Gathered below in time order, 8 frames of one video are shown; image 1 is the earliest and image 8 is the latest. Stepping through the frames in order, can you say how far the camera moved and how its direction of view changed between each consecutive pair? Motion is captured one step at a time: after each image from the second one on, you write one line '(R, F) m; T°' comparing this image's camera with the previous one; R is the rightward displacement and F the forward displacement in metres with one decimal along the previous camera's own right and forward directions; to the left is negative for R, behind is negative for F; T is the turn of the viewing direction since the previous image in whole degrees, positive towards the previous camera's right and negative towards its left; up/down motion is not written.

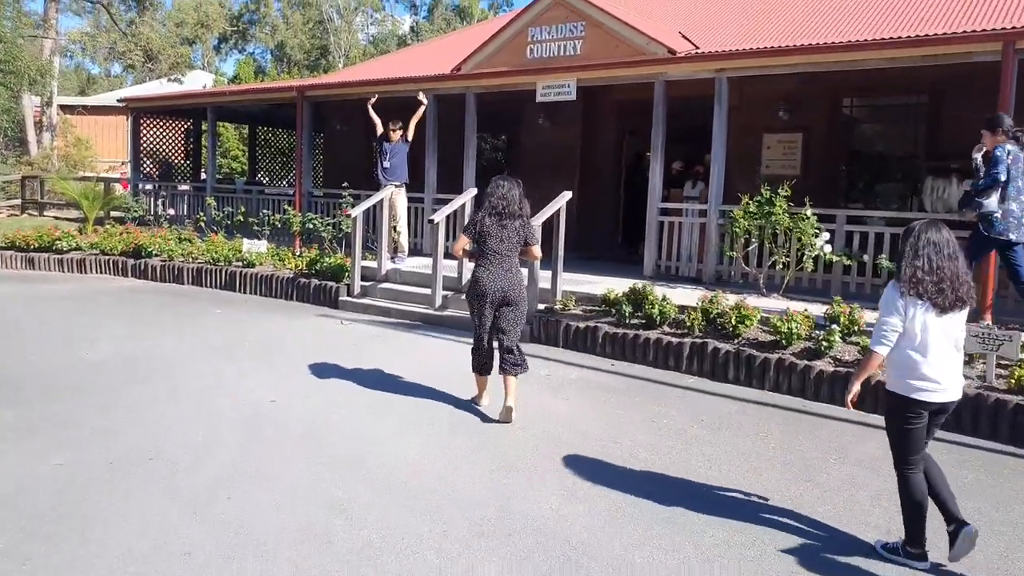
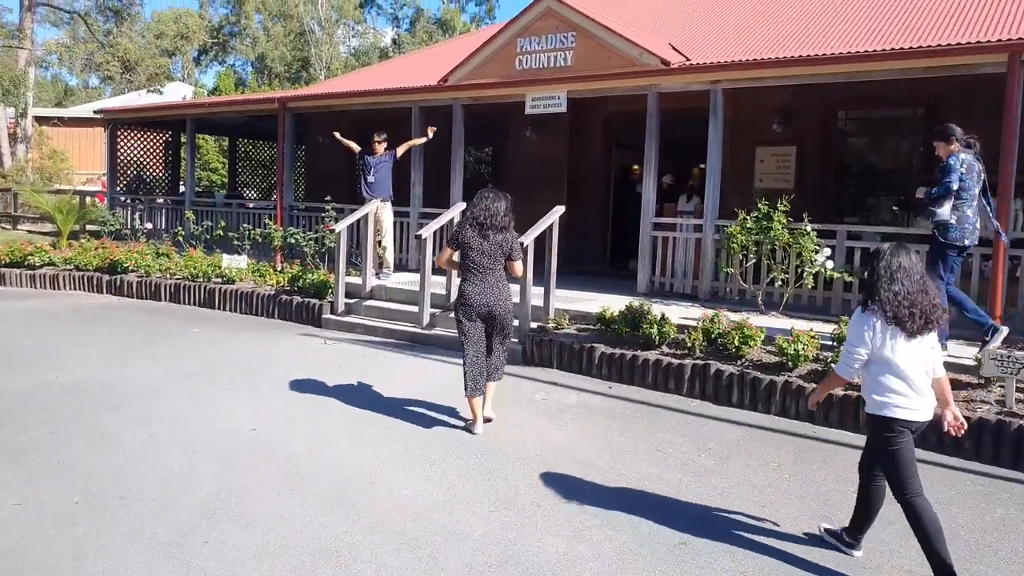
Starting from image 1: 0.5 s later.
(-0.1, +0.3) m; +1°
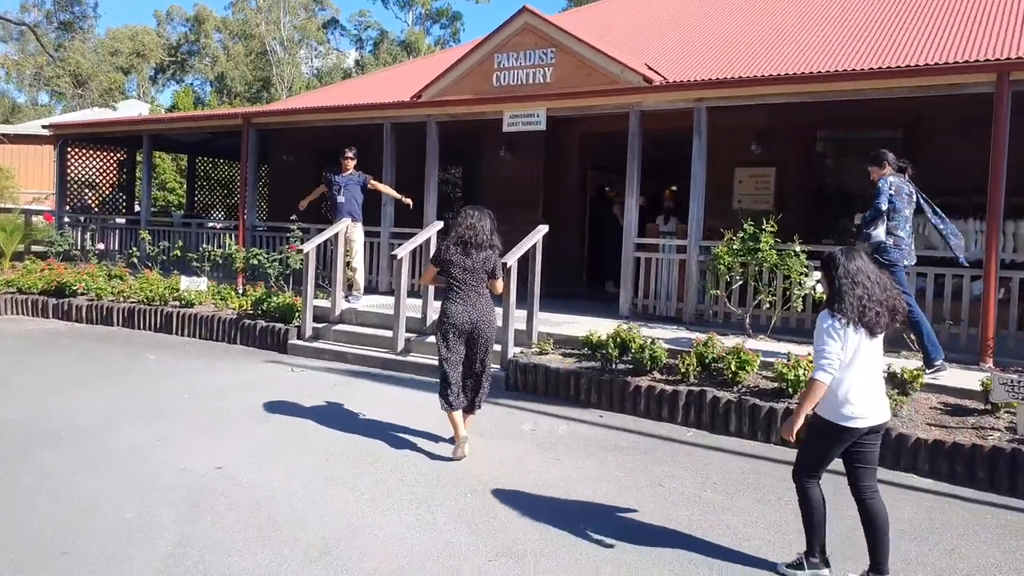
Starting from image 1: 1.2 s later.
(-0.2, +0.4) m; +3°
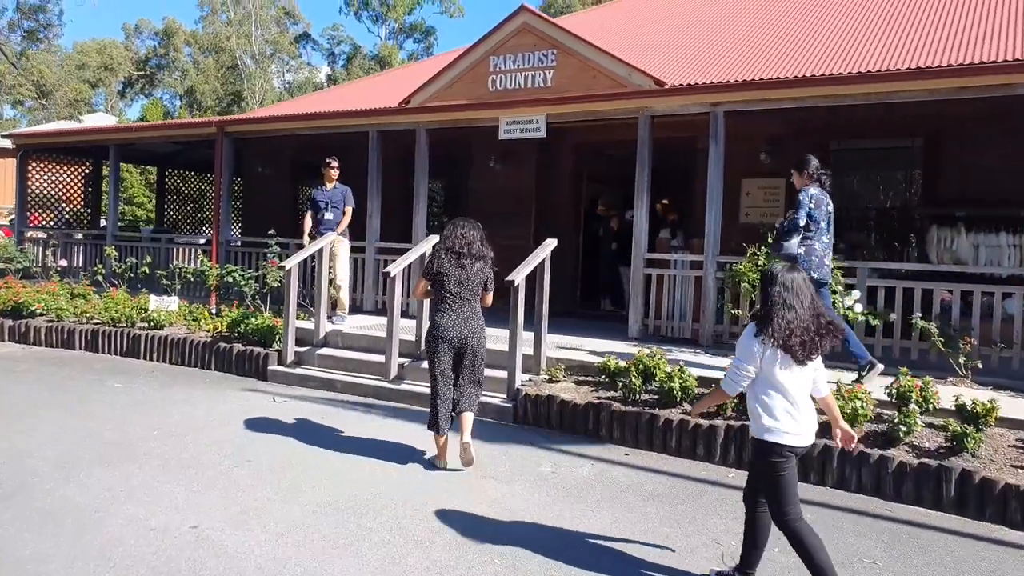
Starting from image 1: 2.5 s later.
(-0.3, +0.7) m; +2°
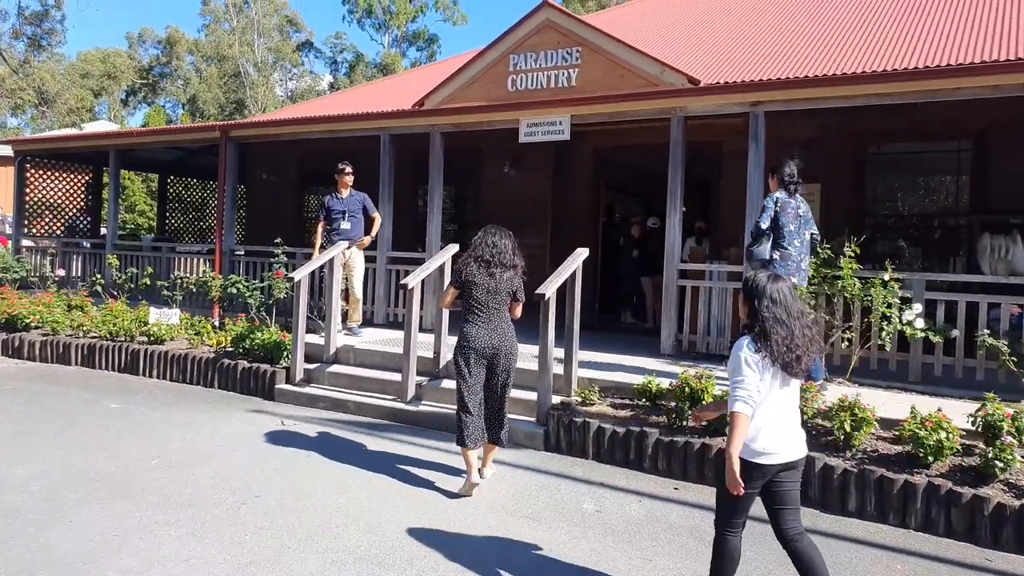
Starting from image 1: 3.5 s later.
(-0.2, +0.5) m; 0°
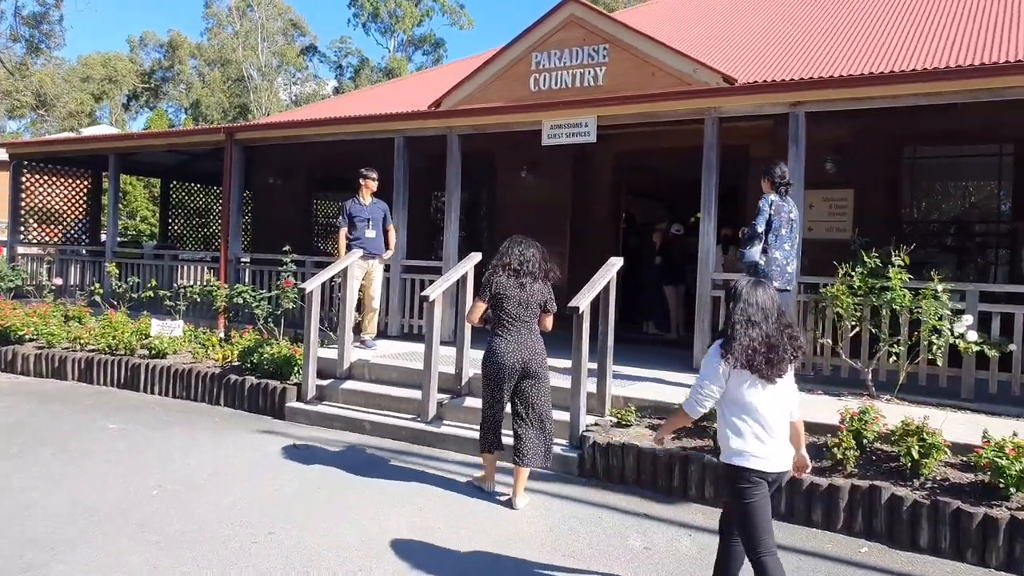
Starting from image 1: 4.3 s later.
(-0.2, +0.4) m; 0°
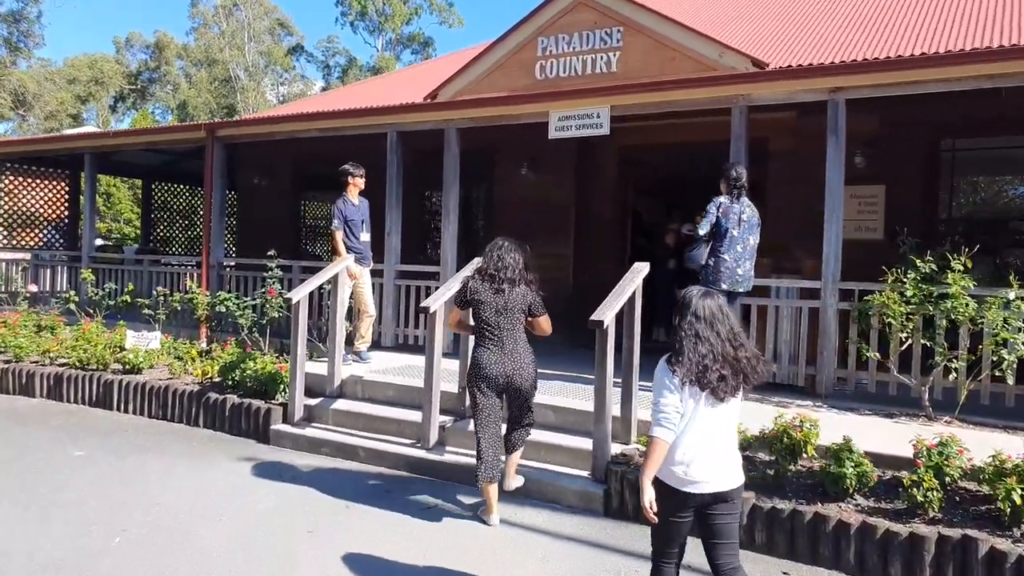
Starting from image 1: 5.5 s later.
(-0.1, +0.7) m; +1°
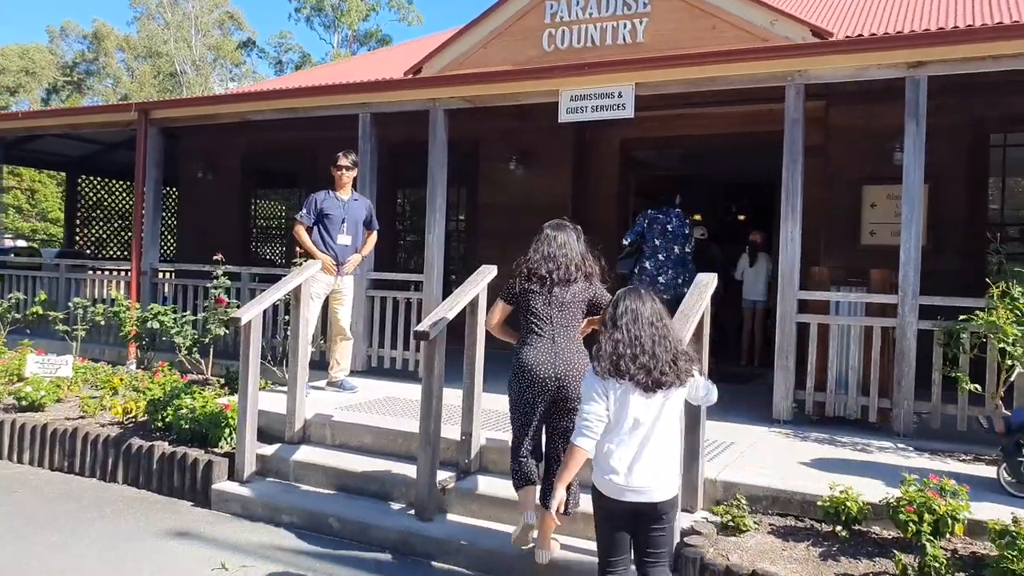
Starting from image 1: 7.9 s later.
(-0.4, +1.3) m; +4°
